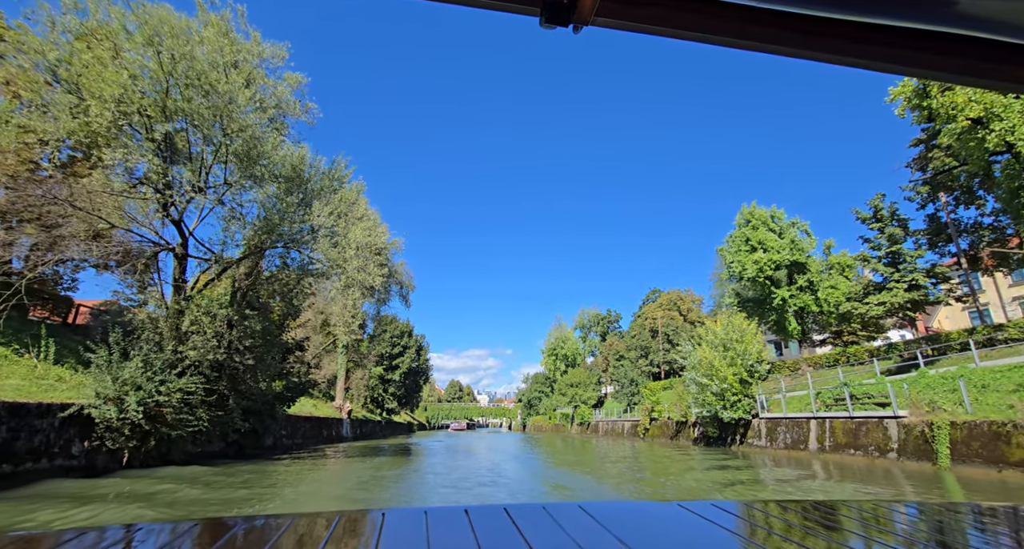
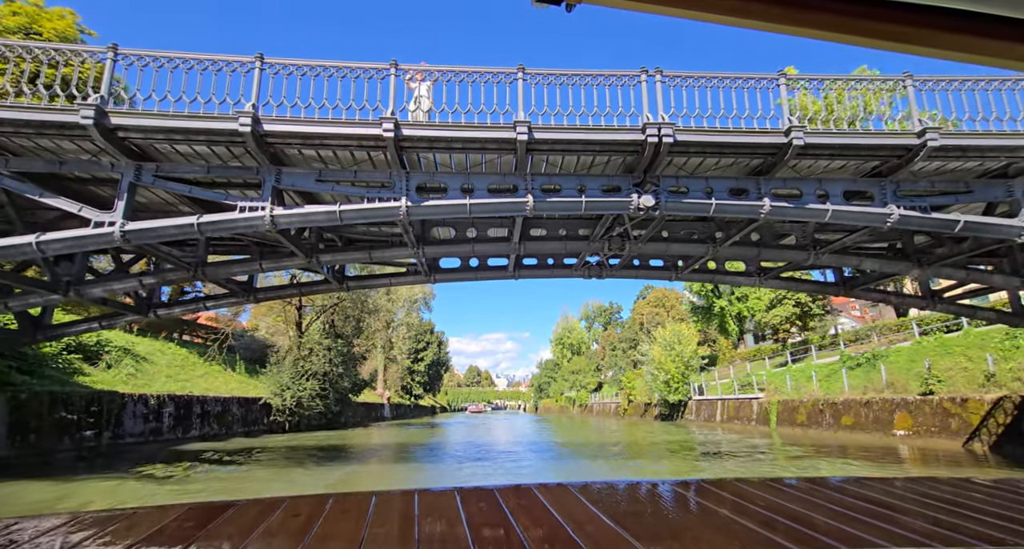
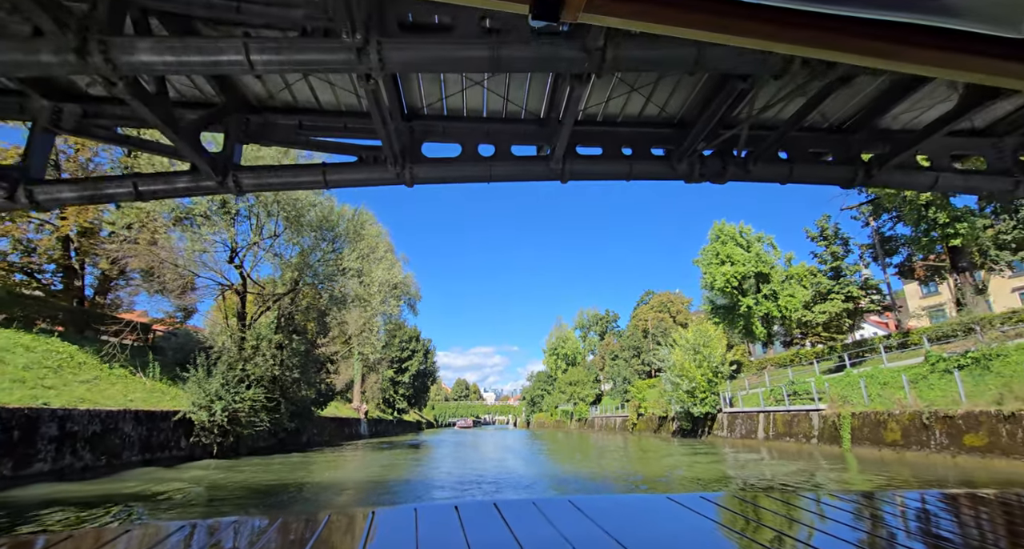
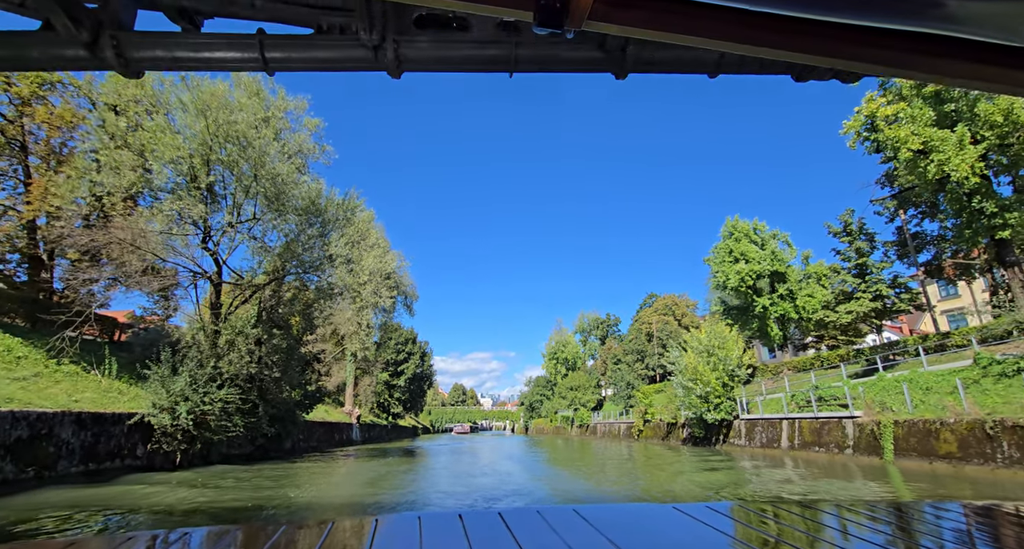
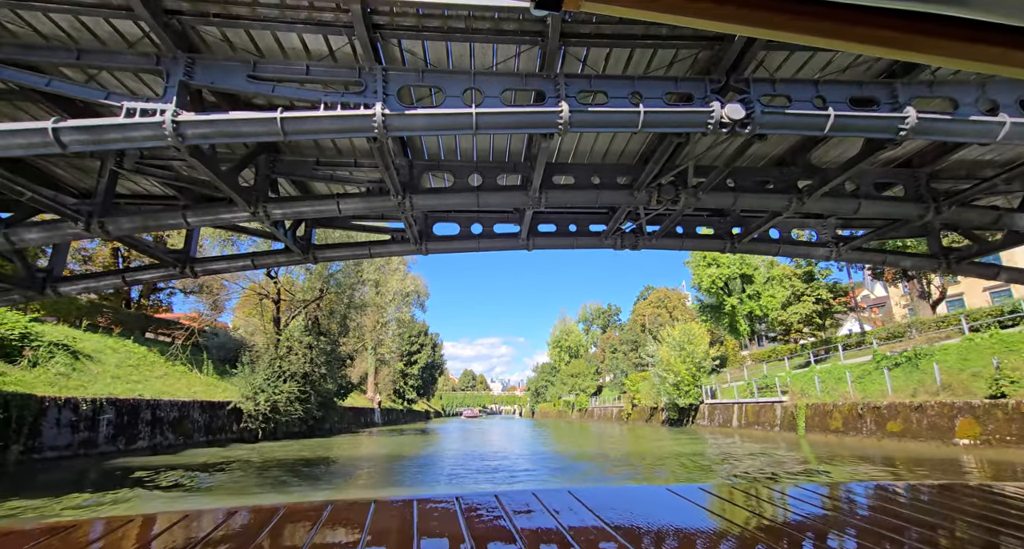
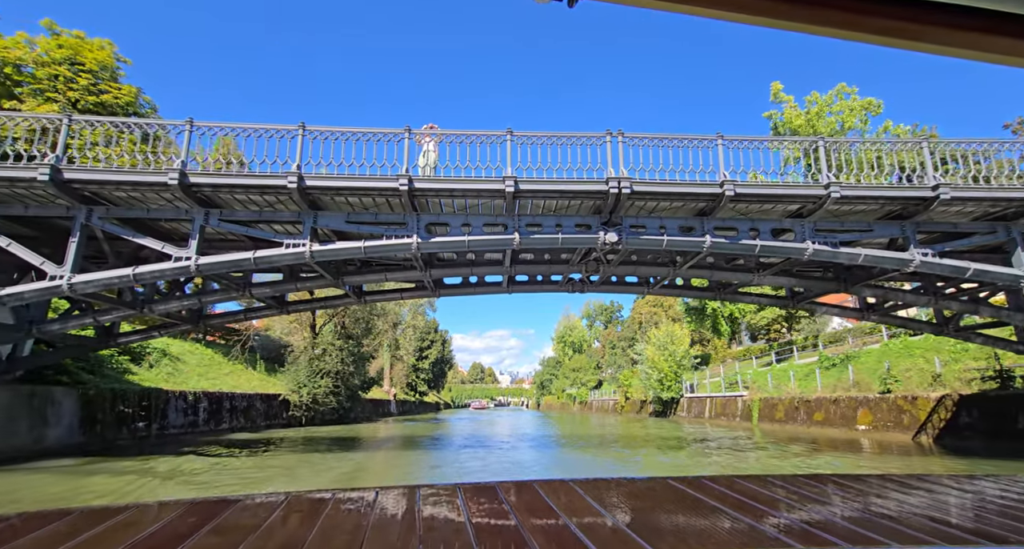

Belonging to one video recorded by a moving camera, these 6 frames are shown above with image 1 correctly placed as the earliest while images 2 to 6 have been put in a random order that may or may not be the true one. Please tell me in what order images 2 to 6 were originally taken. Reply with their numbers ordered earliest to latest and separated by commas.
4, 3, 5, 2, 6
